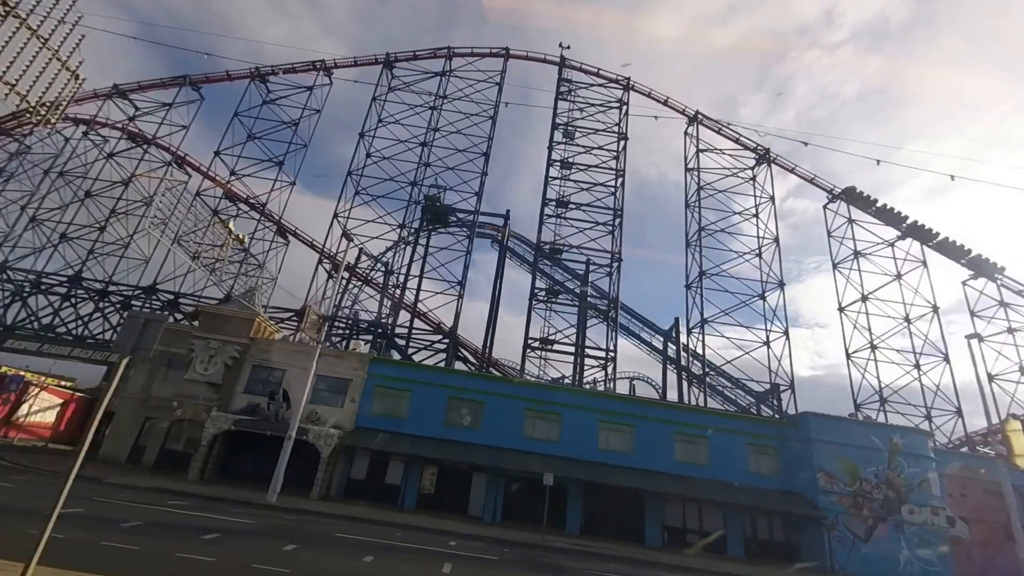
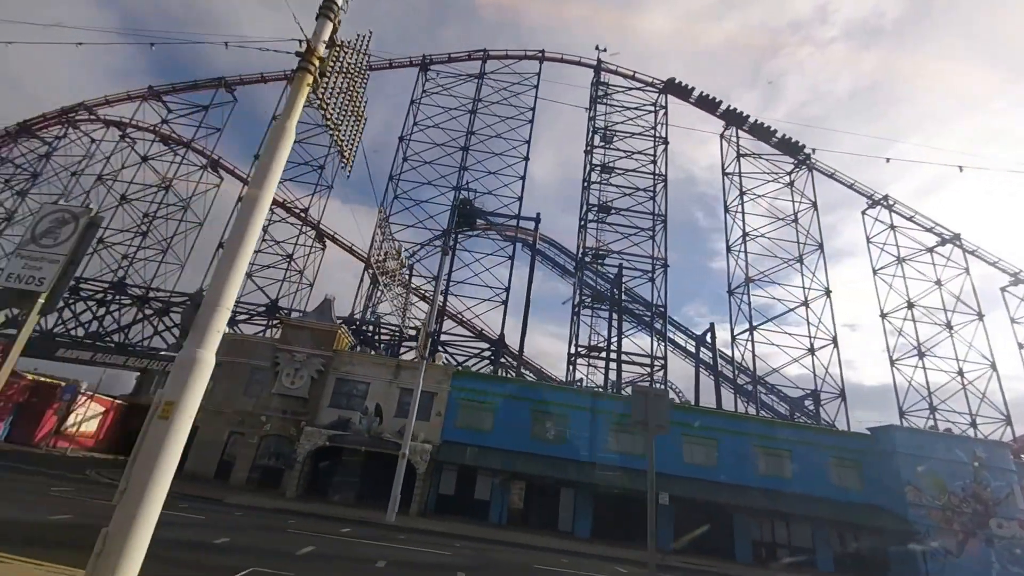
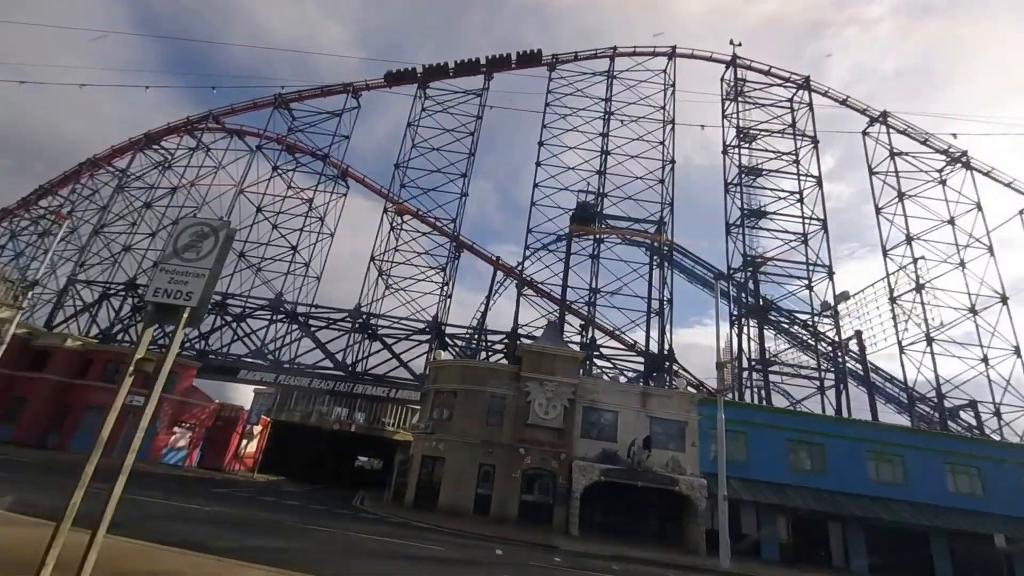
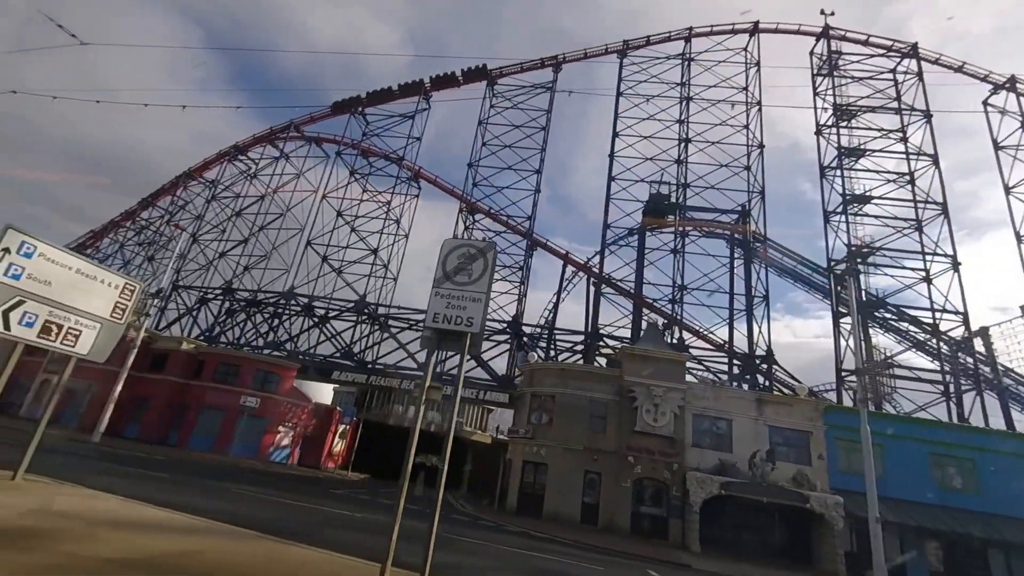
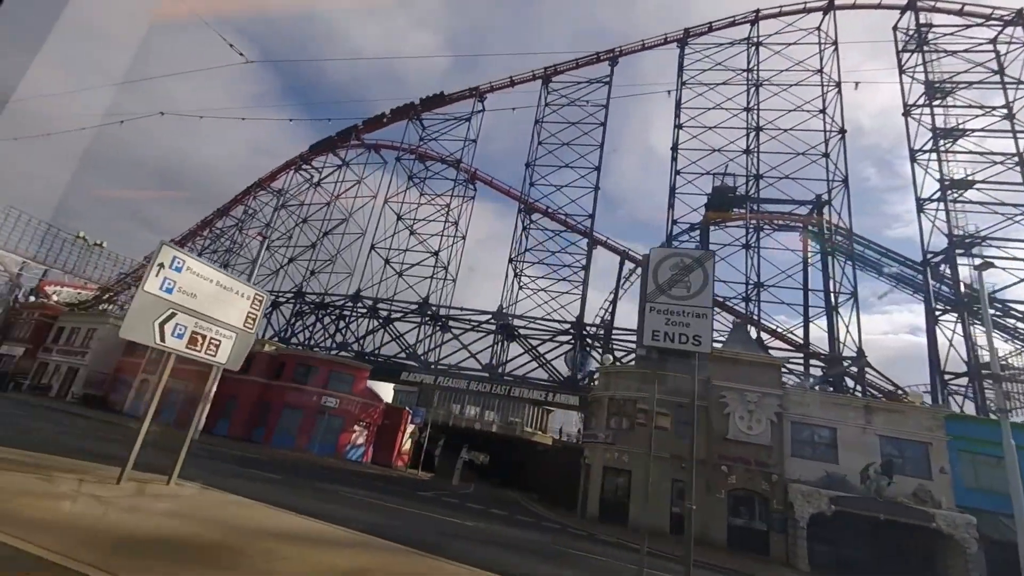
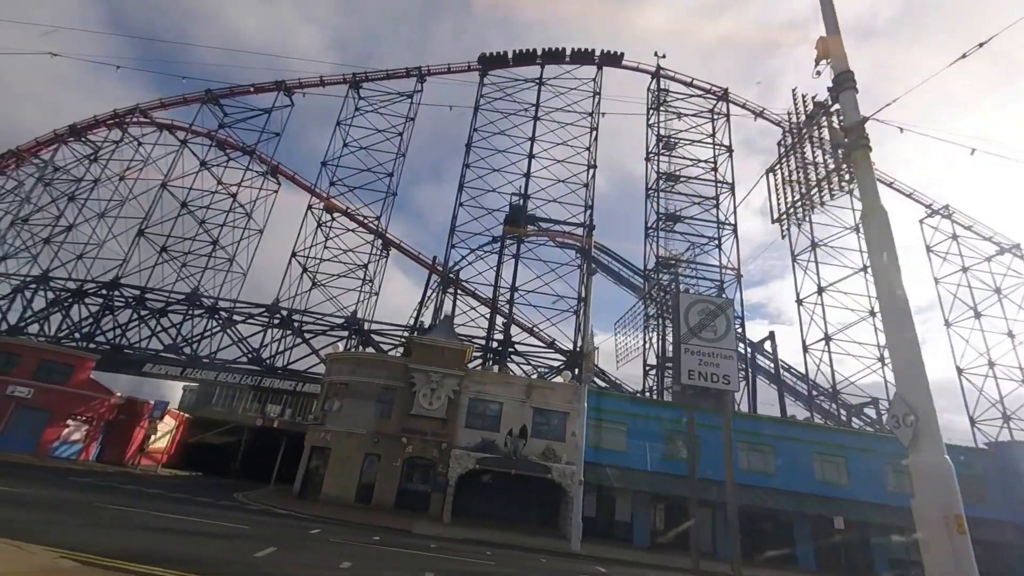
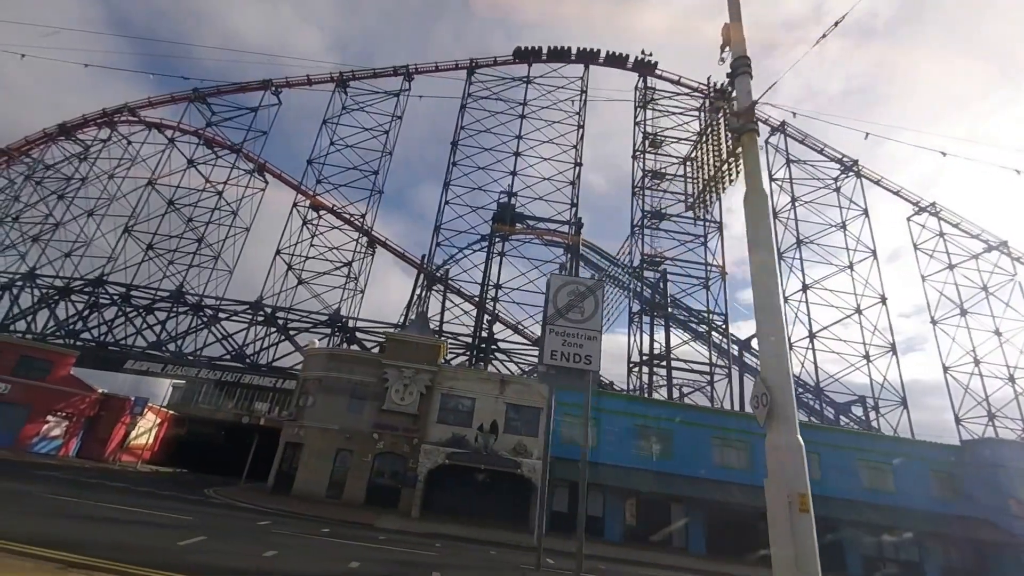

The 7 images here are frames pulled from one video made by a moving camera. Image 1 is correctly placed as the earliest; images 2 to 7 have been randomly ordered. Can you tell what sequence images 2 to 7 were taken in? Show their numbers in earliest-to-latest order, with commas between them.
2, 7, 6, 3, 4, 5
